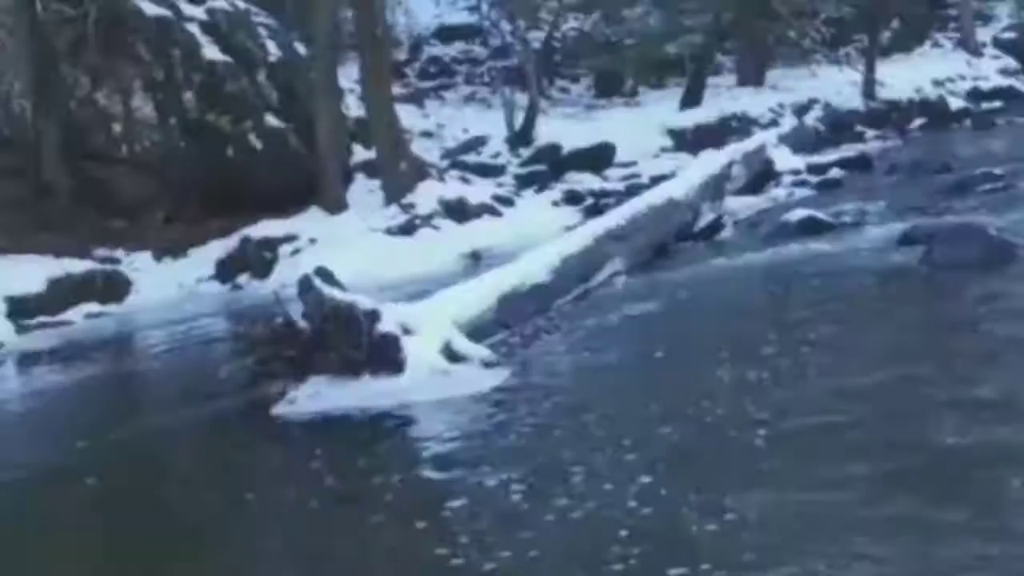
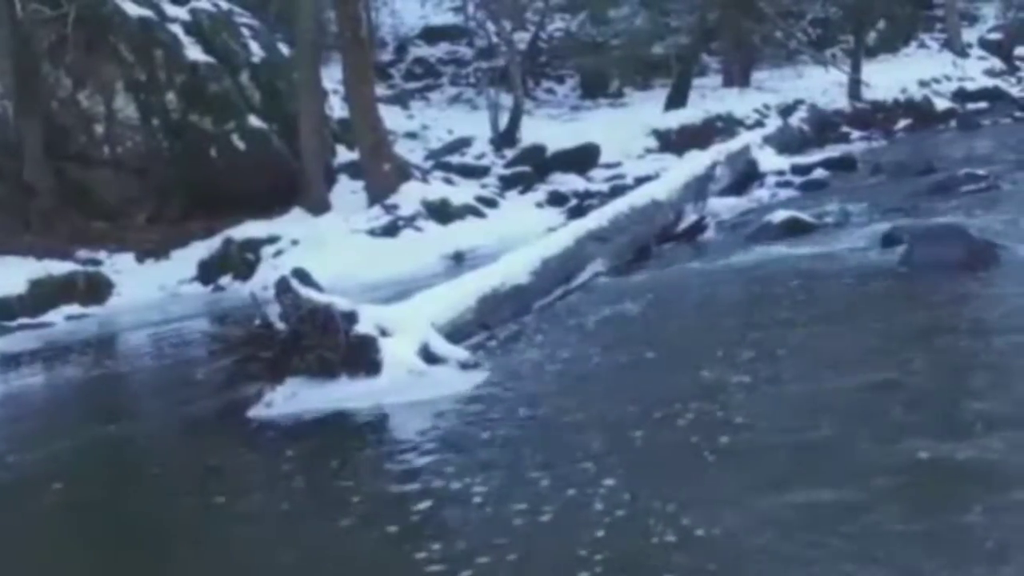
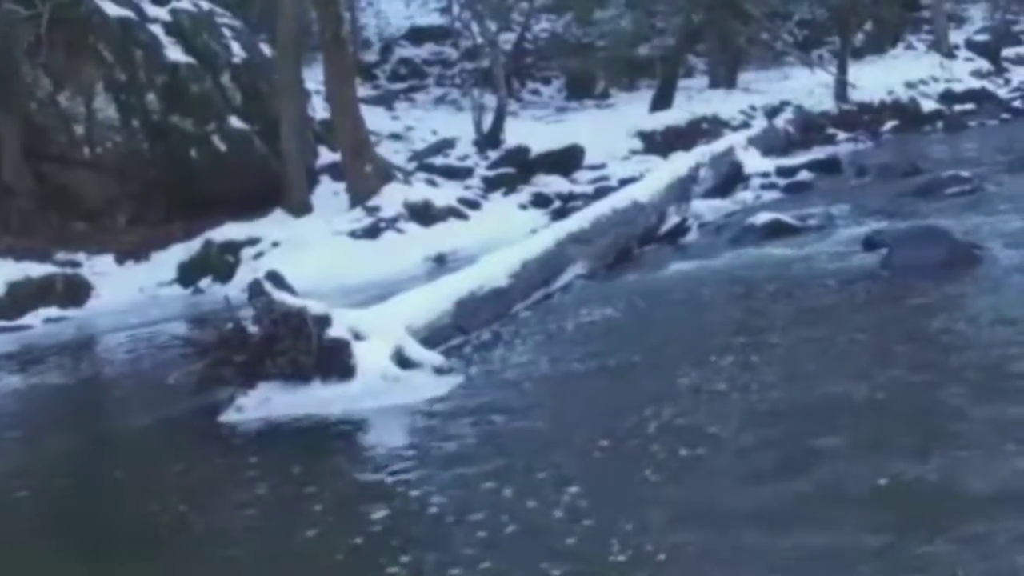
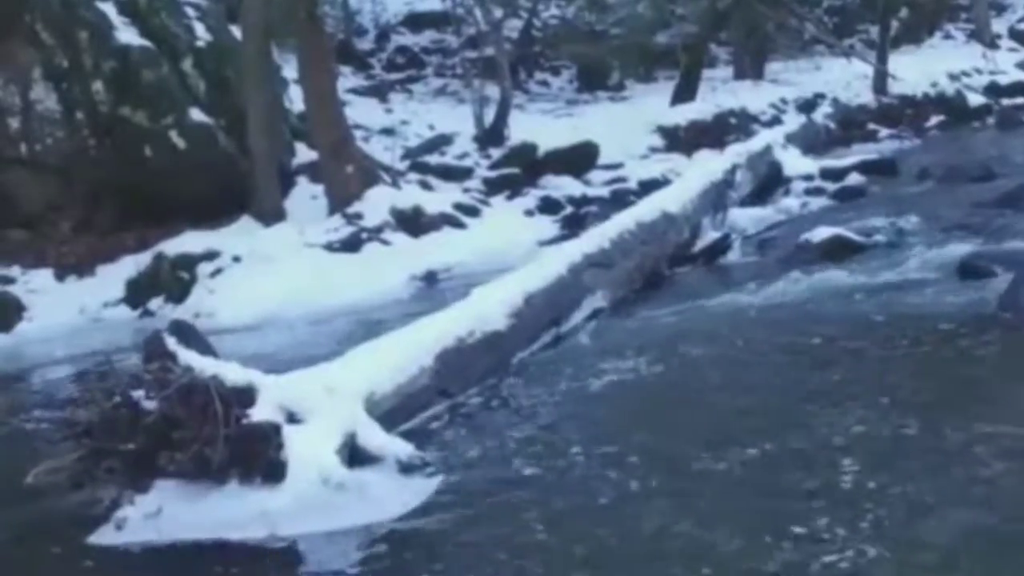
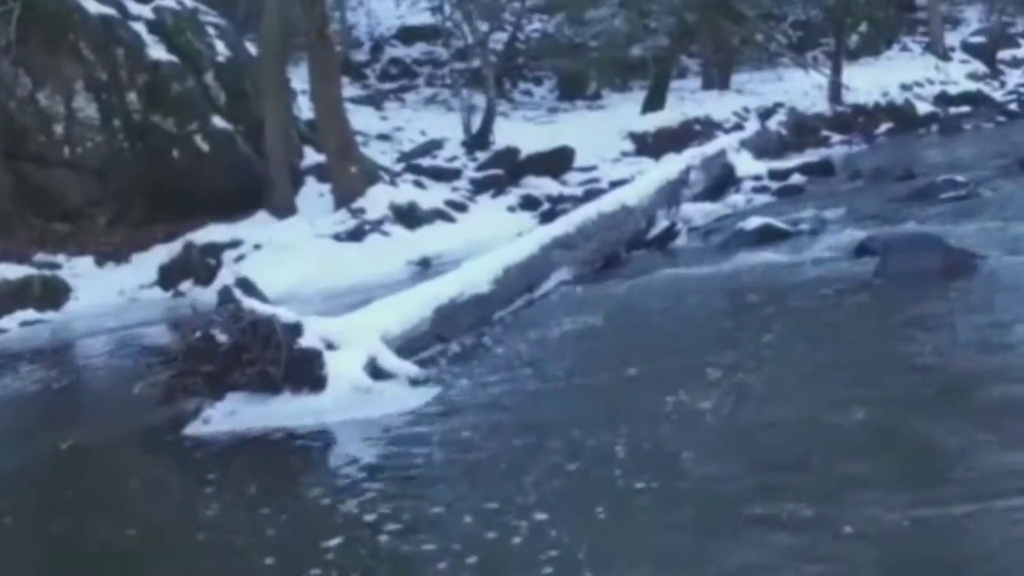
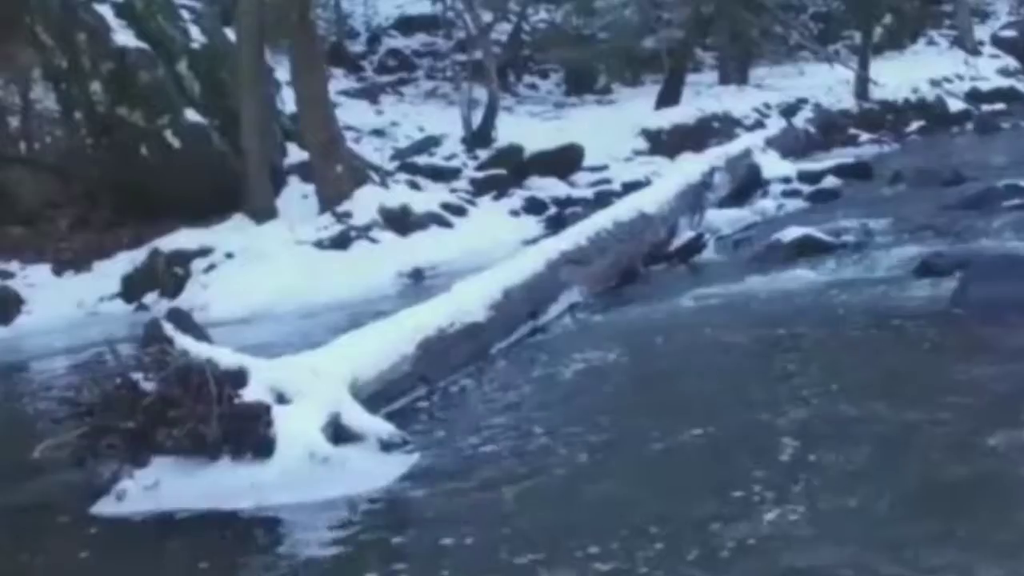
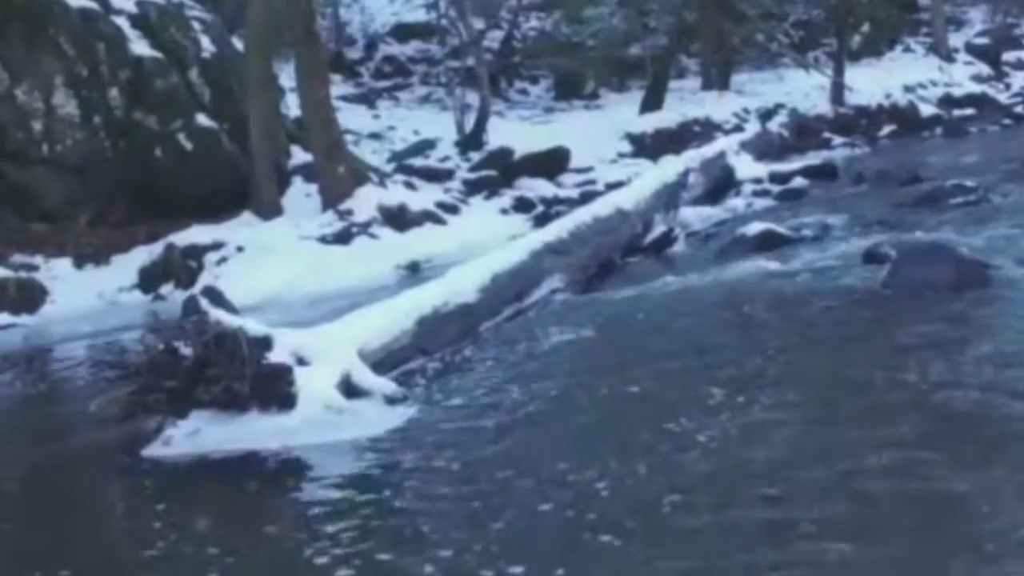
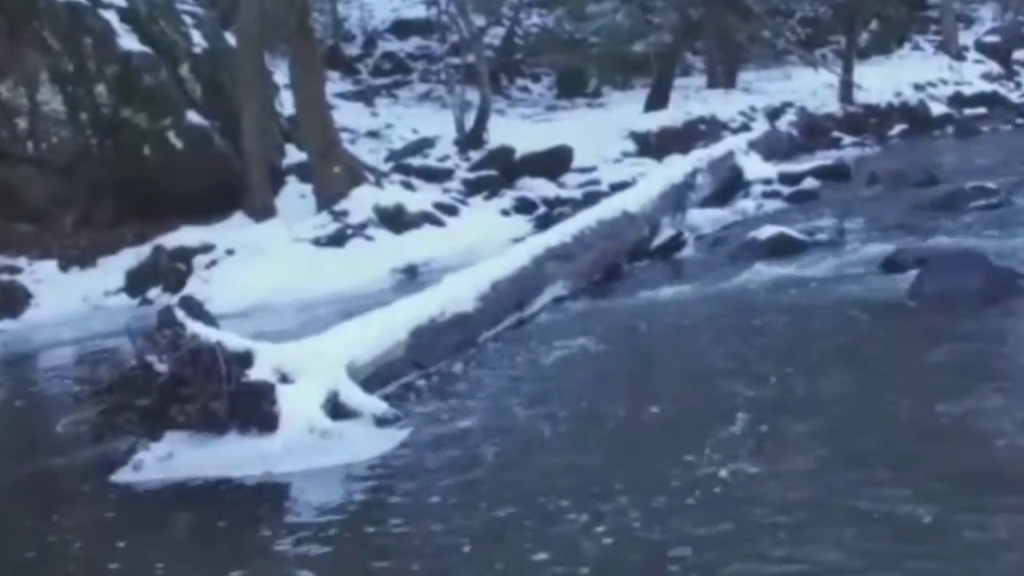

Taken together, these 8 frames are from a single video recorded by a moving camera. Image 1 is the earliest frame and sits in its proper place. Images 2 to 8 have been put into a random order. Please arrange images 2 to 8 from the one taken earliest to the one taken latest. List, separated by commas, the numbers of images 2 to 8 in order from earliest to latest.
2, 3, 5, 7, 8, 6, 4
